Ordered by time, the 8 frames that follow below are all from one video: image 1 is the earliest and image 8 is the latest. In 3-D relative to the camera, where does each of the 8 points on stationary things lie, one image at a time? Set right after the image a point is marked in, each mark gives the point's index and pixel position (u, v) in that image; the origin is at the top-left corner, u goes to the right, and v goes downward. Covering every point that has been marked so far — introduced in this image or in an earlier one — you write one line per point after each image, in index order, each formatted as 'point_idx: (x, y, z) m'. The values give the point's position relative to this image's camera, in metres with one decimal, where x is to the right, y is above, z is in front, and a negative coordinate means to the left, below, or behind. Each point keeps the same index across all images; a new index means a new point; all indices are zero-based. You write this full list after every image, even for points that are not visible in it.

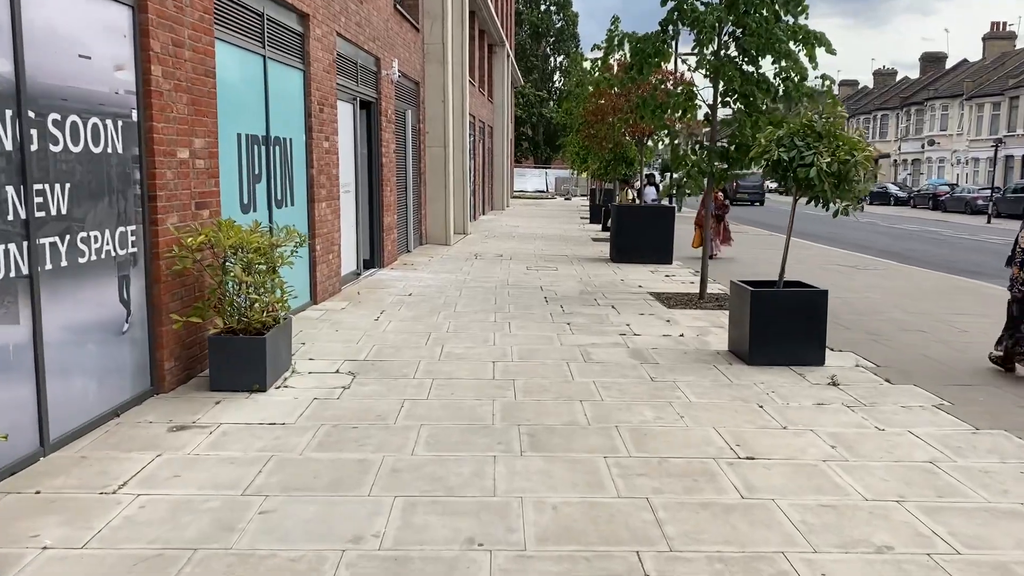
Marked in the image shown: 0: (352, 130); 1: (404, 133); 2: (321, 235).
0: (-2.1, +2.1, +11.1) m
1: (-1.9, +2.7, +14.8) m
2: (-2.1, +0.6, +9.4) m
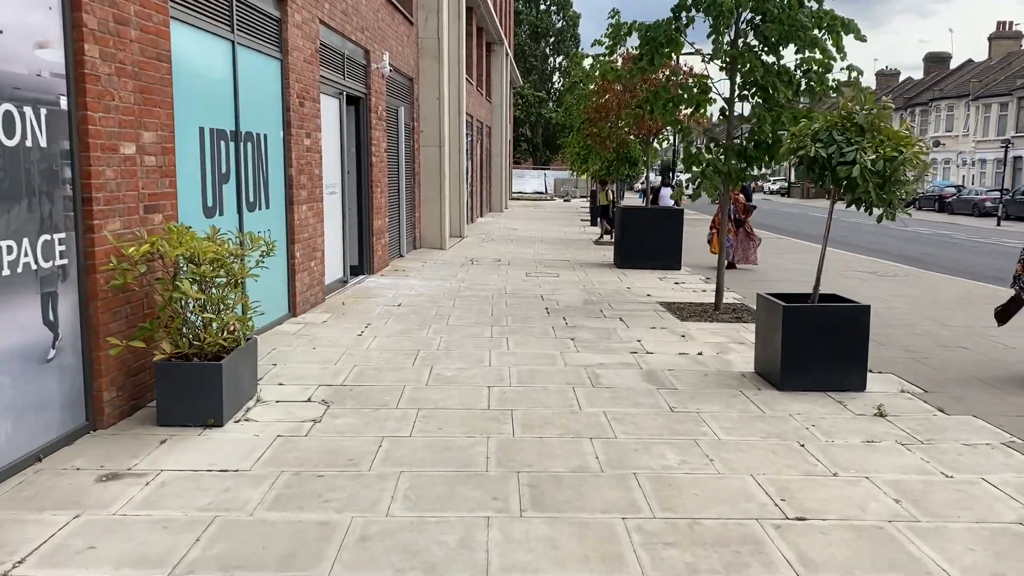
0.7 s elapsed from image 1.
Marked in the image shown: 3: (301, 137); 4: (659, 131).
0: (-2.1, +1.9, +10.3) m
1: (-1.9, +2.6, +13.9) m
2: (-2.1, +0.5, +8.6) m
3: (-2.1, +1.5, +8.6) m
4: (+2.6, +2.7, +15.0) m
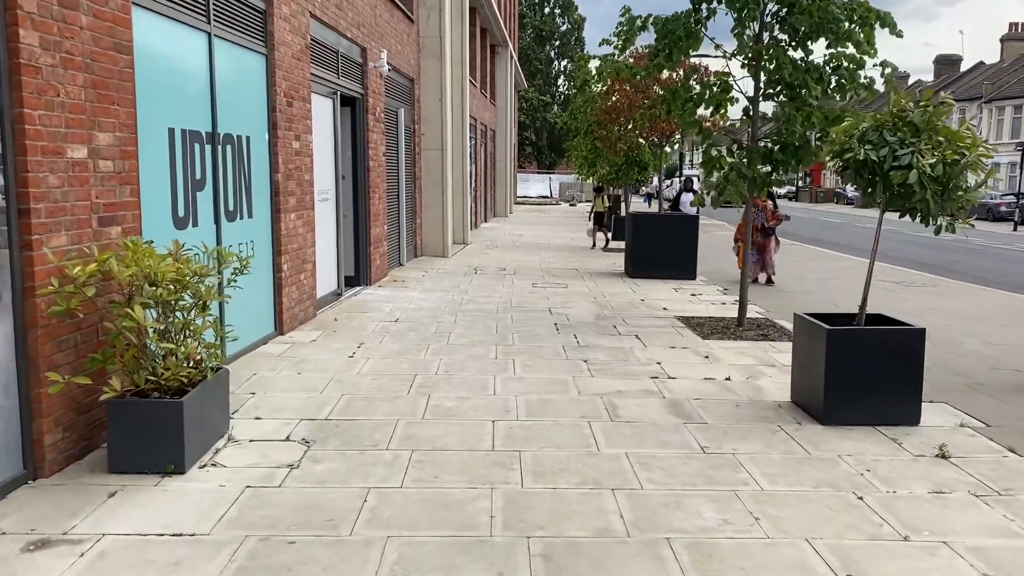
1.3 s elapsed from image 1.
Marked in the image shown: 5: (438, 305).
0: (-2.0, +1.8, +9.7) m
1: (-1.8, +2.4, +13.3) m
2: (-2.1, +0.3, +7.9) m
3: (-2.1, +1.4, +7.9) m
4: (+2.7, +2.6, +14.3) m
5: (-0.8, -0.2, +9.7) m
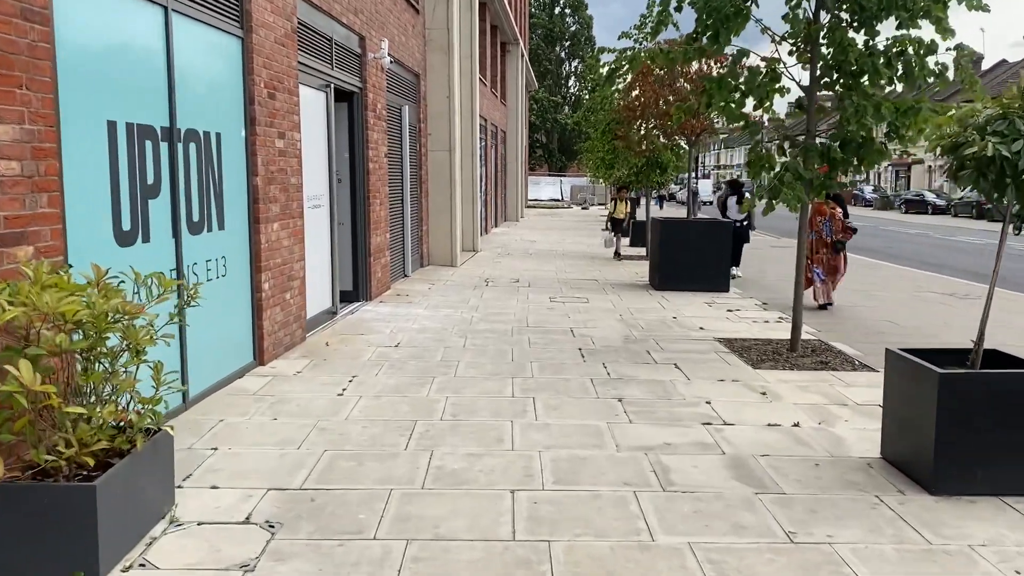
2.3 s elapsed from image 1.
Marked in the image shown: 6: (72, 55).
0: (-1.9, +1.6, +8.6) m
1: (-1.6, +2.2, +12.2) m
2: (-1.9, +0.2, +6.8) m
3: (-1.9, +1.2, +6.8) m
4: (+2.9, +2.4, +13.1) m
5: (-0.7, -0.4, +8.6) m
6: (-2.2, +1.2, +4.3) m
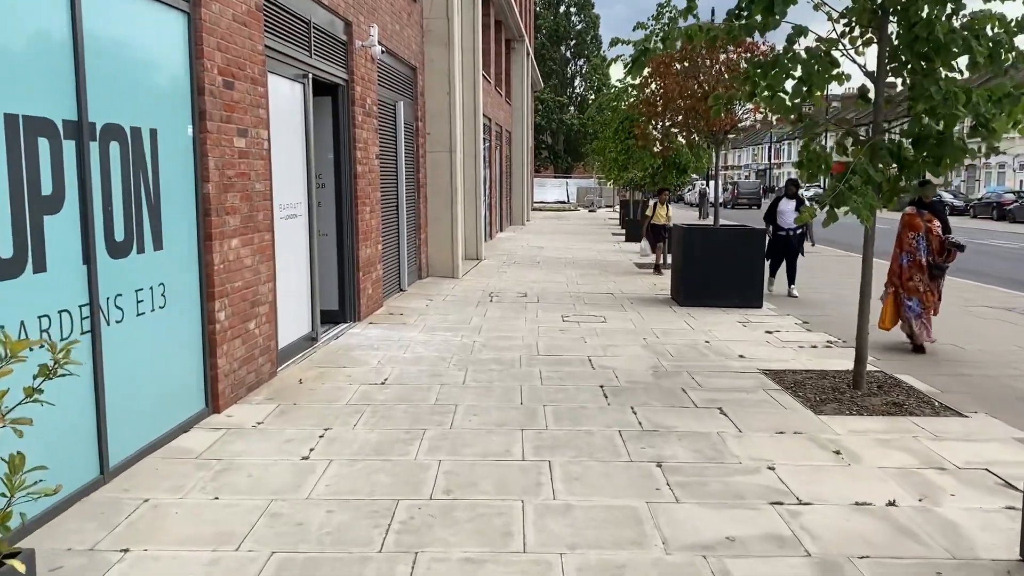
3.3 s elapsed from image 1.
0: (-1.8, +1.4, +7.4) m
1: (-1.5, +2.0, +11.0) m
2: (-1.9, 0.0, +5.6) m
3: (-1.9, +1.0, +5.6) m
4: (+3.0, +2.2, +11.9) m
5: (-0.6, -0.6, +7.4) m
6: (-2.1, +1.0, +3.1) m
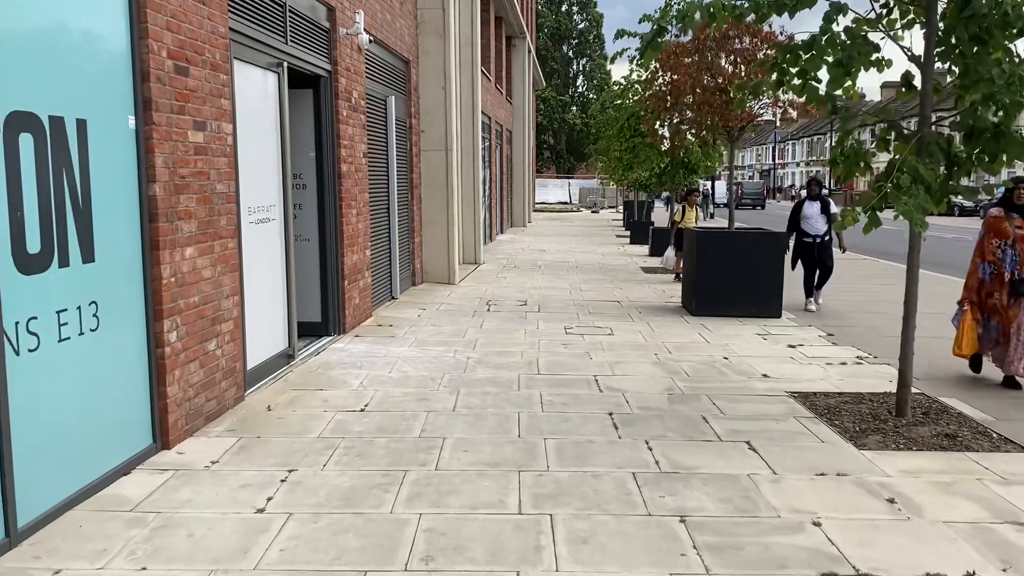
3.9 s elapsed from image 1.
0: (-1.8, +1.3, +6.6) m
1: (-1.5, +1.9, +10.3) m
2: (-1.9, -0.1, +4.9) m
3: (-1.9, +0.9, +4.9) m
4: (+3.0, +2.1, +11.2) m
5: (-0.6, -0.7, +6.7) m
6: (-2.2, +0.9, +2.4) m
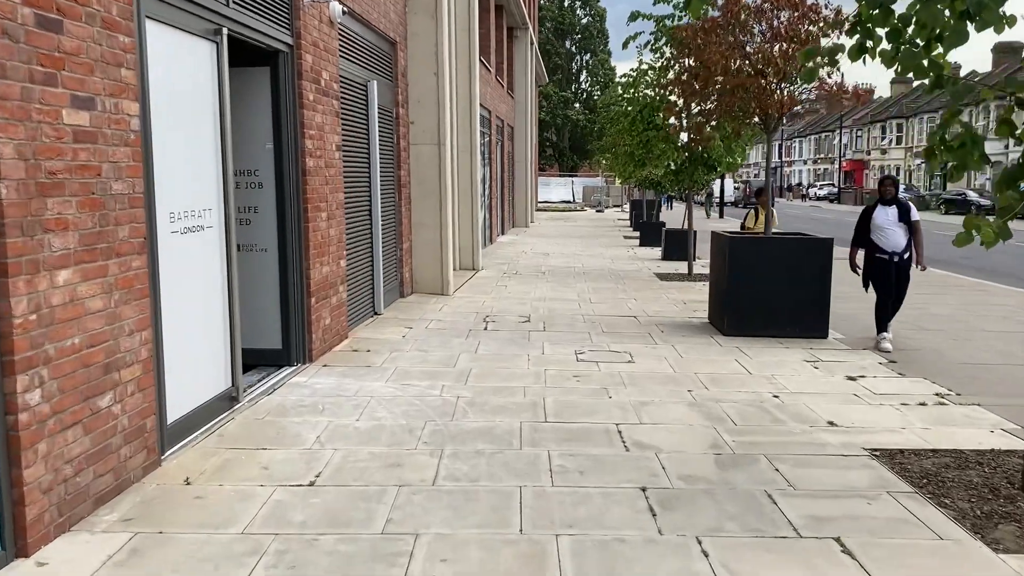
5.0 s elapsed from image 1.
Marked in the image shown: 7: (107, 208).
0: (-1.8, +1.2, +5.3) m
1: (-1.5, +1.8, +8.9) m
2: (-1.9, -0.3, +3.5) m
3: (-1.9, +0.8, +3.5) m
4: (+3.0, +2.0, +9.8) m
5: (-0.6, -0.8, +5.3) m
6: (-2.2, +0.7, +1.0) m
7: (-1.8, +0.4, +3.9) m
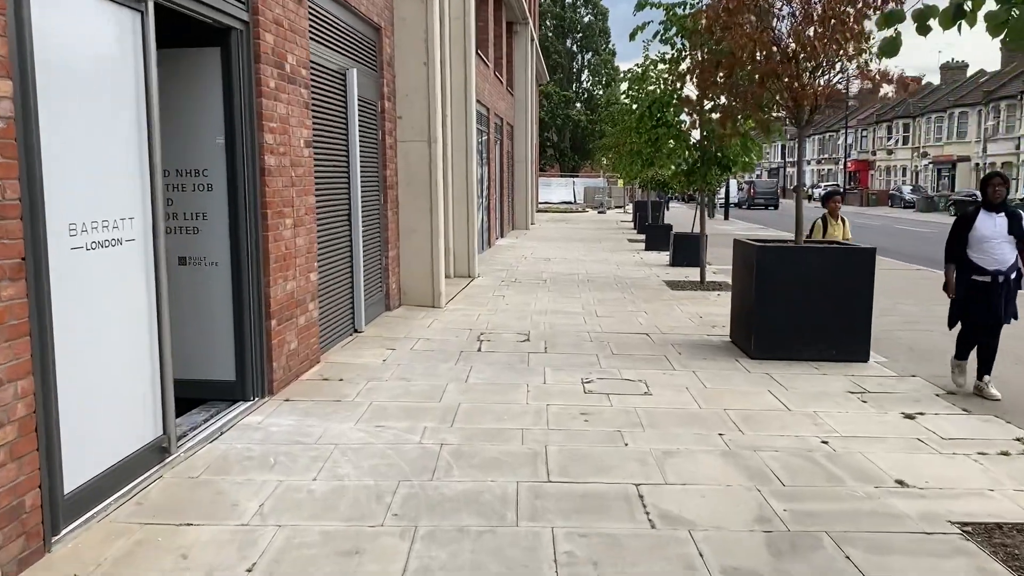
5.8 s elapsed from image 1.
0: (-1.9, +1.0, +4.3) m
1: (-1.5, +1.6, +7.9) m
2: (-1.9, -0.4, +2.5) m
3: (-1.9, +0.6, +2.5) m
4: (+3.0, +1.8, +8.8) m
5: (-0.7, -0.9, +4.3) m
6: (-2.2, +0.6, 0.0) m
7: (-1.9, +0.2, +2.9) m
